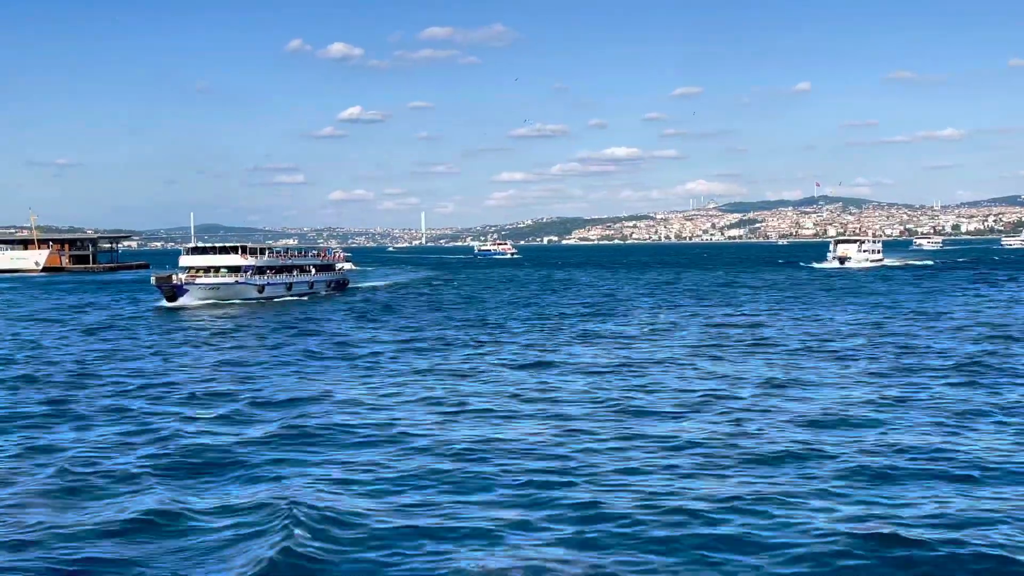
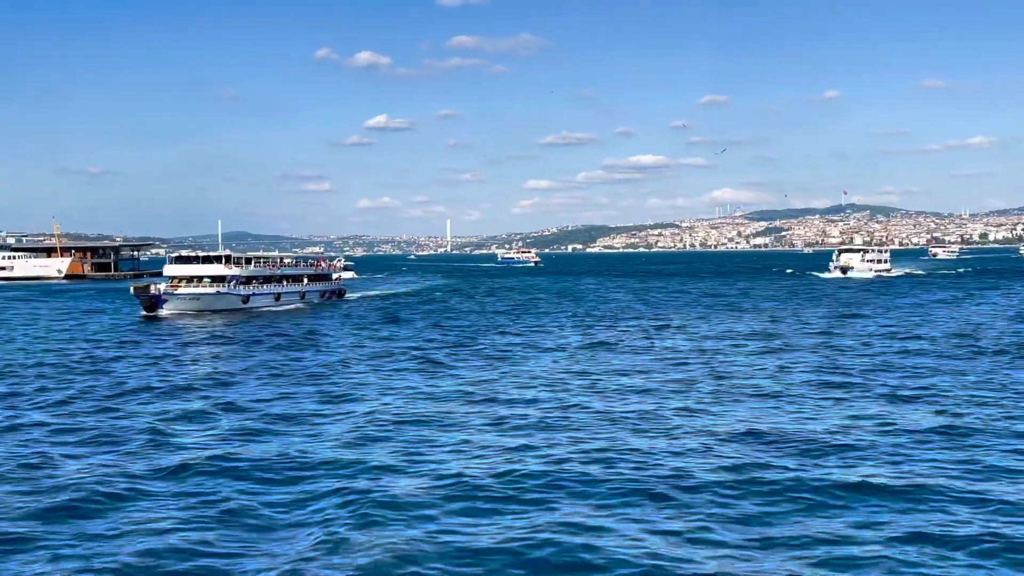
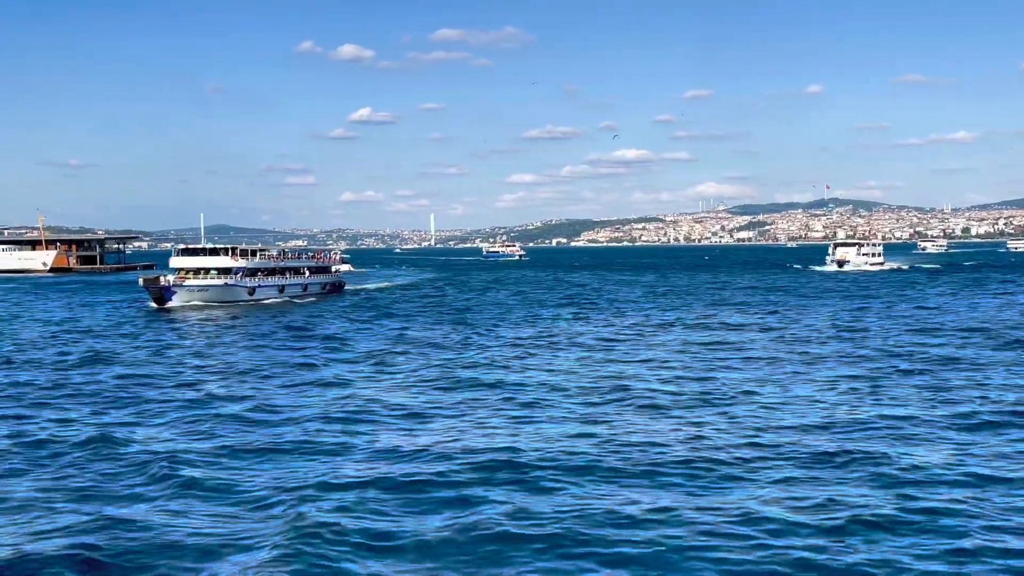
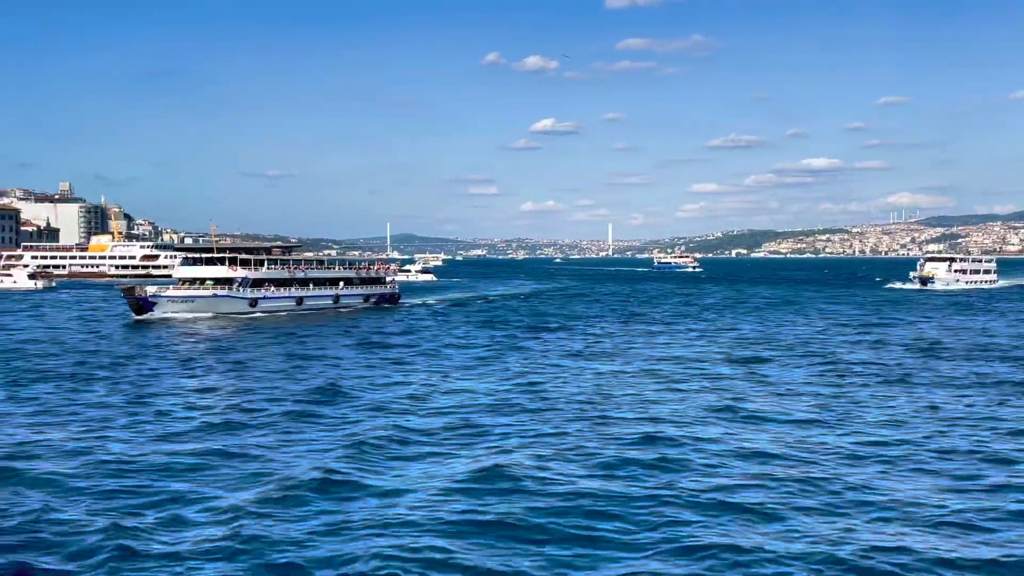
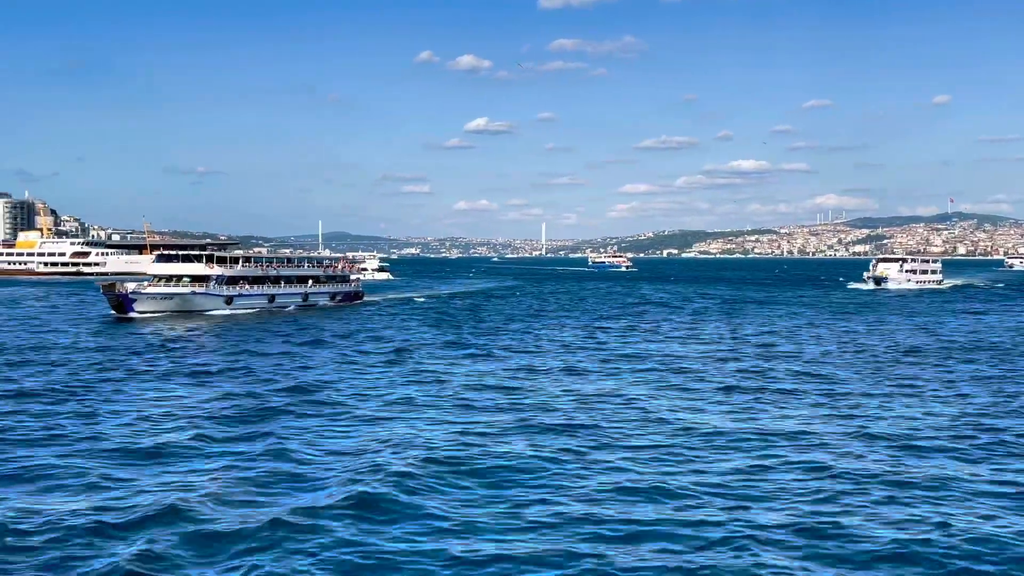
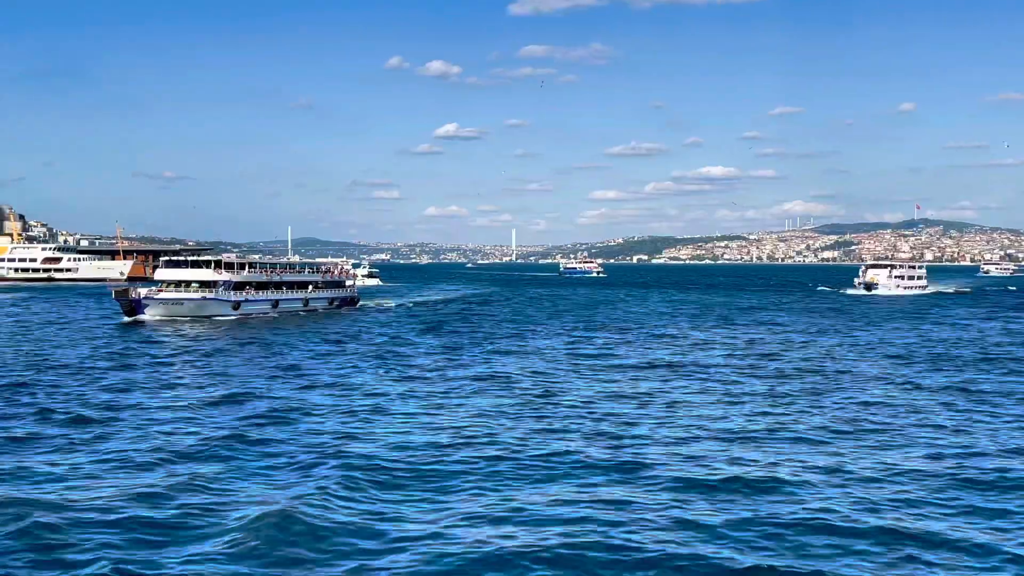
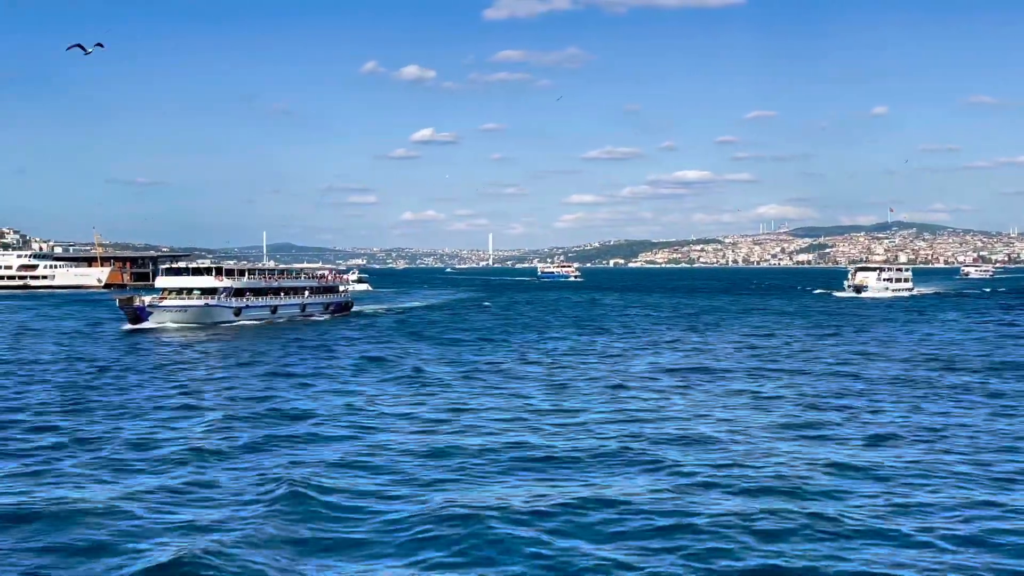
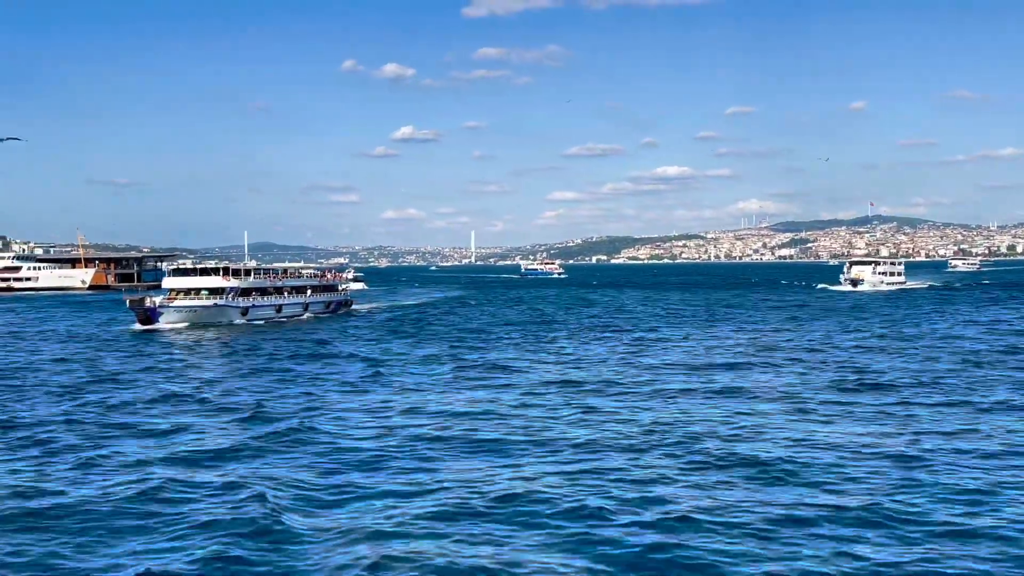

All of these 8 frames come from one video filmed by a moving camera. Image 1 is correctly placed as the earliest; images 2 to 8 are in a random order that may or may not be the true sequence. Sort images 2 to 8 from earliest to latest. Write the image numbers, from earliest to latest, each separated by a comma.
3, 2, 8, 7, 6, 5, 4
